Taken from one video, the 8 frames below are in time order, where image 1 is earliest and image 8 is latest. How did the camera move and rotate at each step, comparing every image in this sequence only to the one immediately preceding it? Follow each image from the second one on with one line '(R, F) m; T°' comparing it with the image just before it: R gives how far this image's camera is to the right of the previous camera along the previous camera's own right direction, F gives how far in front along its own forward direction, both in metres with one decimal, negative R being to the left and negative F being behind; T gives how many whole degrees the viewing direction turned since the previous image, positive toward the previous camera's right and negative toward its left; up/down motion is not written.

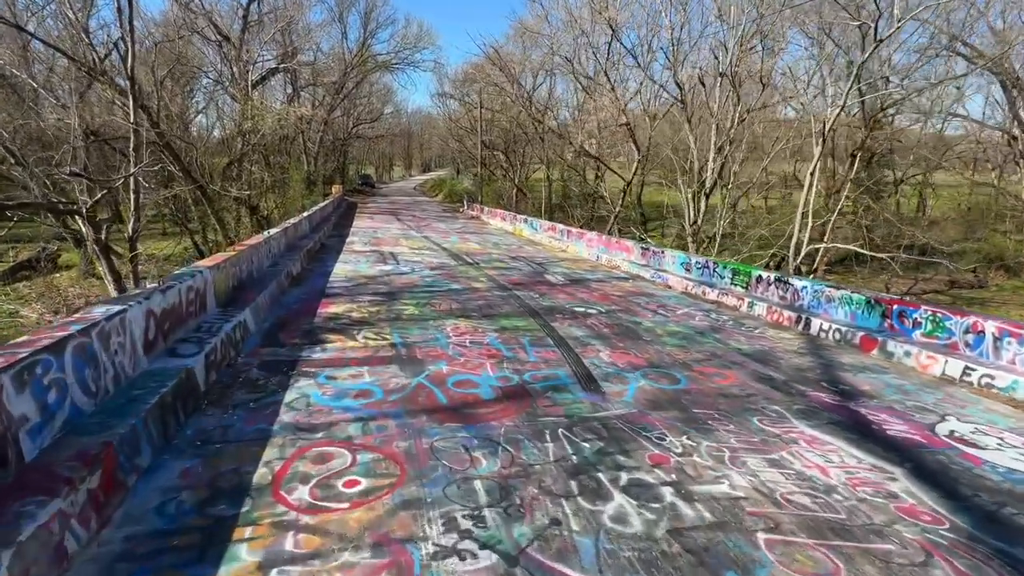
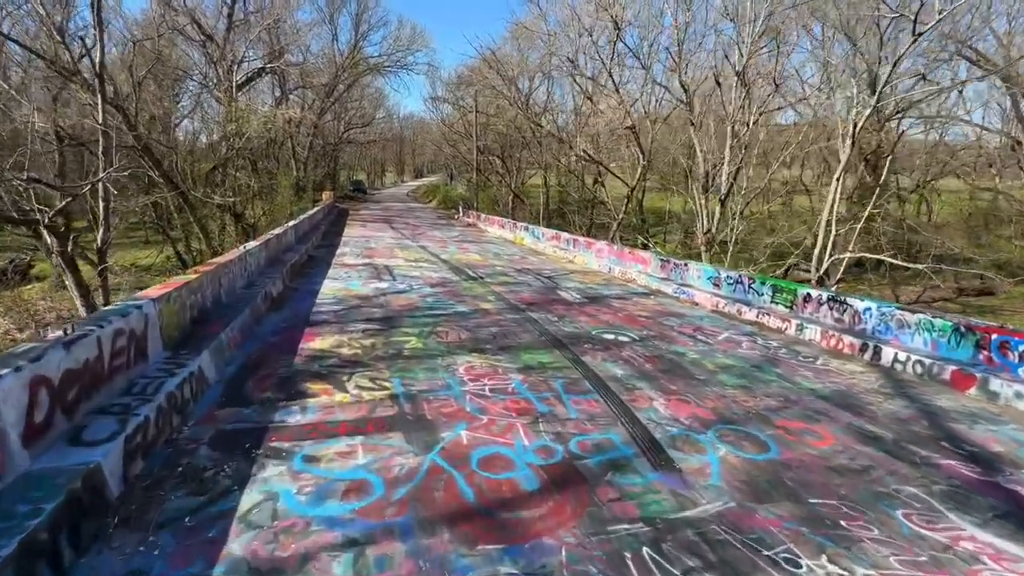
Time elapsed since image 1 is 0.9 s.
(-0.4, +1.3) m; +1°
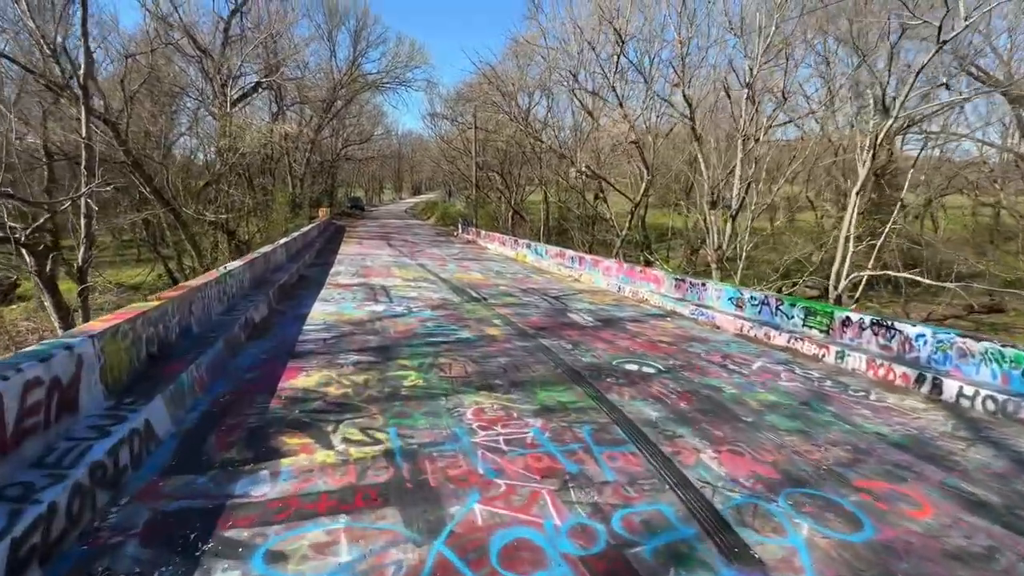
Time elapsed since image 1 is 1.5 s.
(-0.2, +0.8) m; 0°
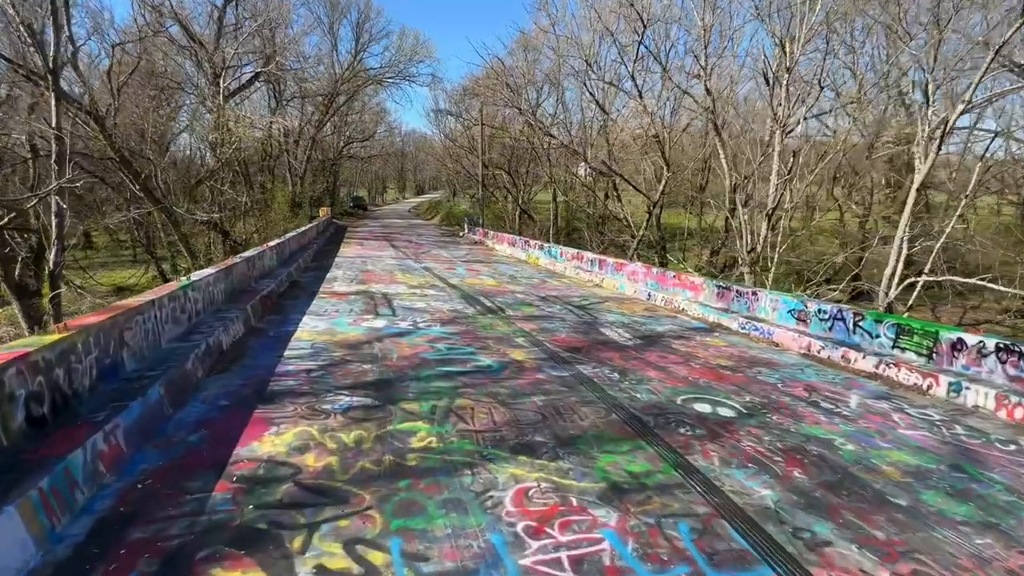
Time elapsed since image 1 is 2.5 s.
(-0.4, +1.5) m; 0°
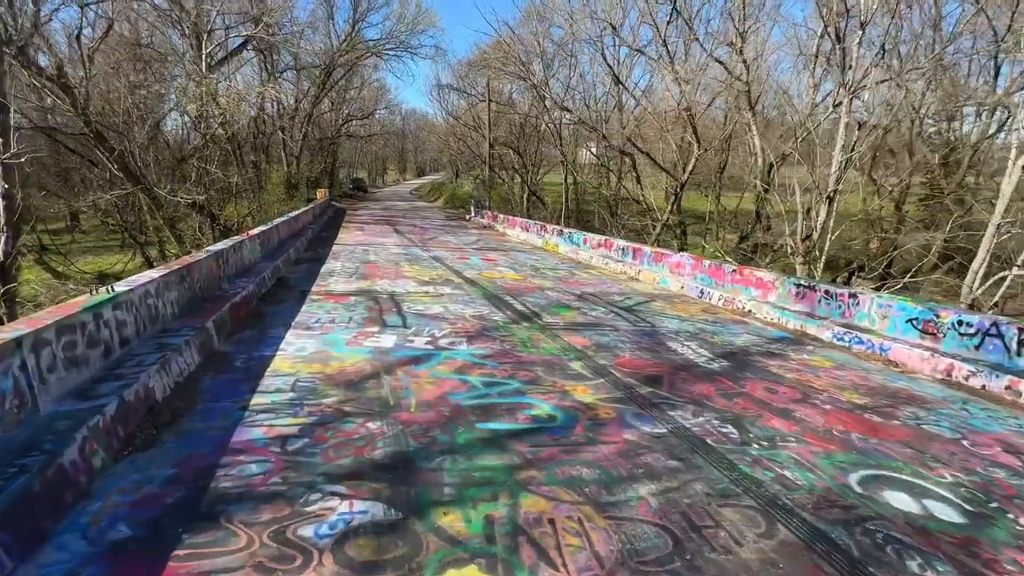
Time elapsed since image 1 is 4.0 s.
(-0.6, +2.0) m; 0°
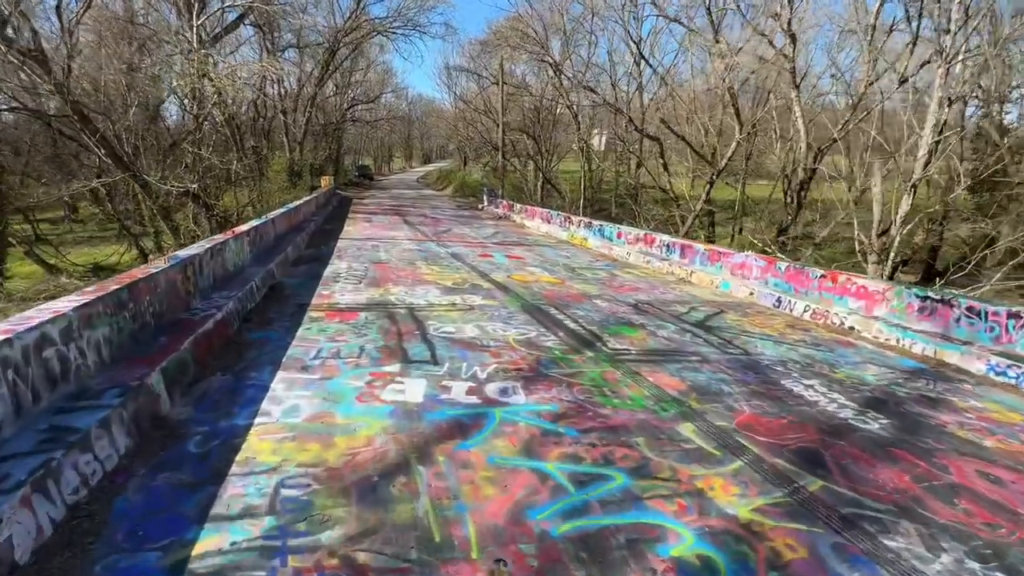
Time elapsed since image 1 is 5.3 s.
(-0.6, +1.8) m; -1°
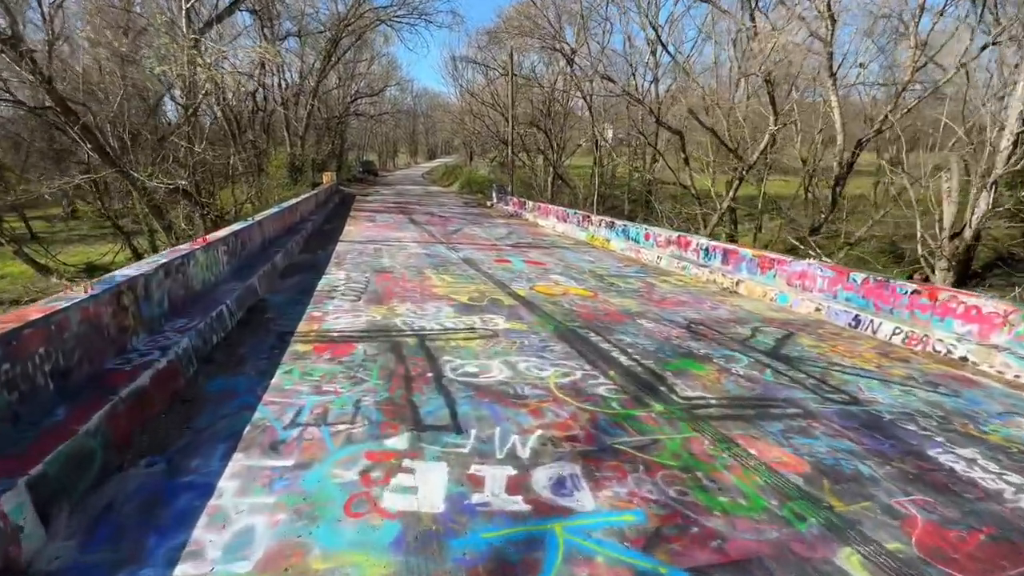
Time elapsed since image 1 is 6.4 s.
(-0.3, +1.4) m; -1°
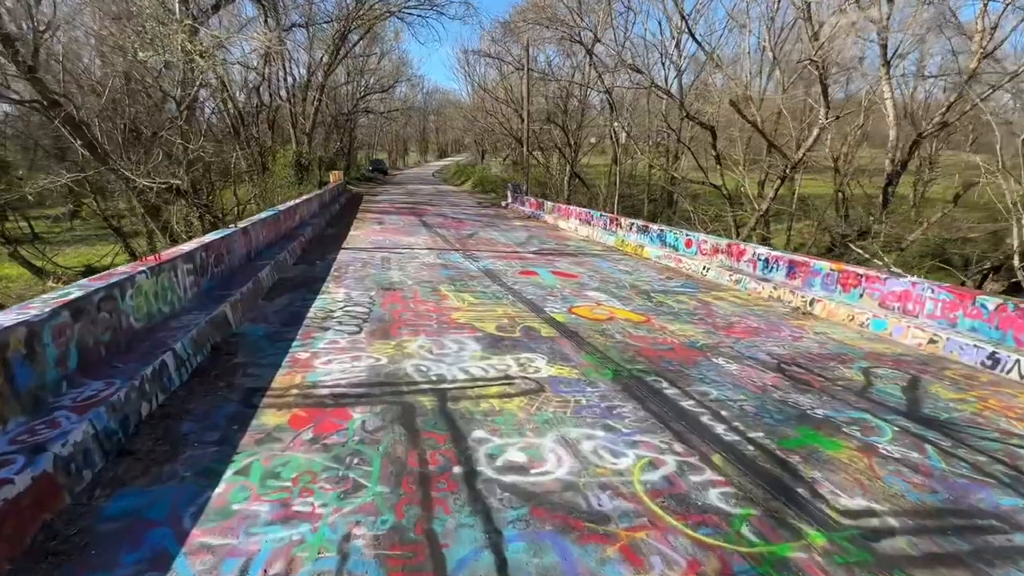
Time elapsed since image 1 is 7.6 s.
(-0.4, +1.6) m; -1°
